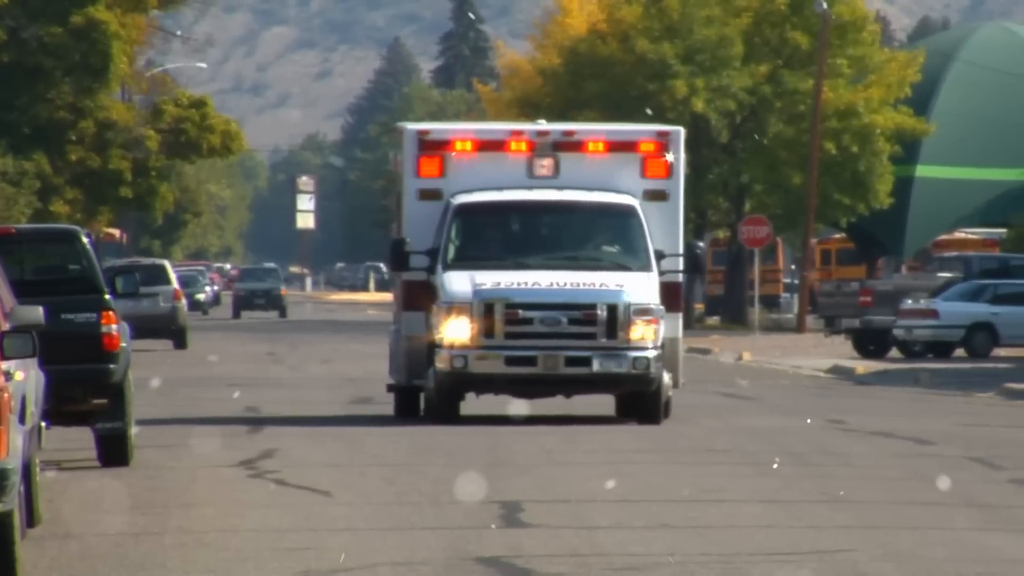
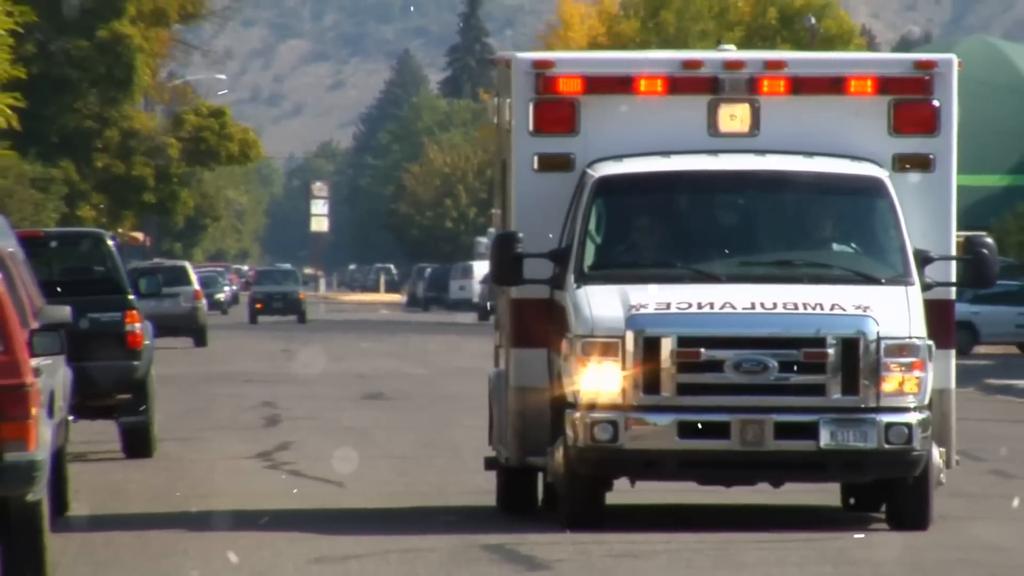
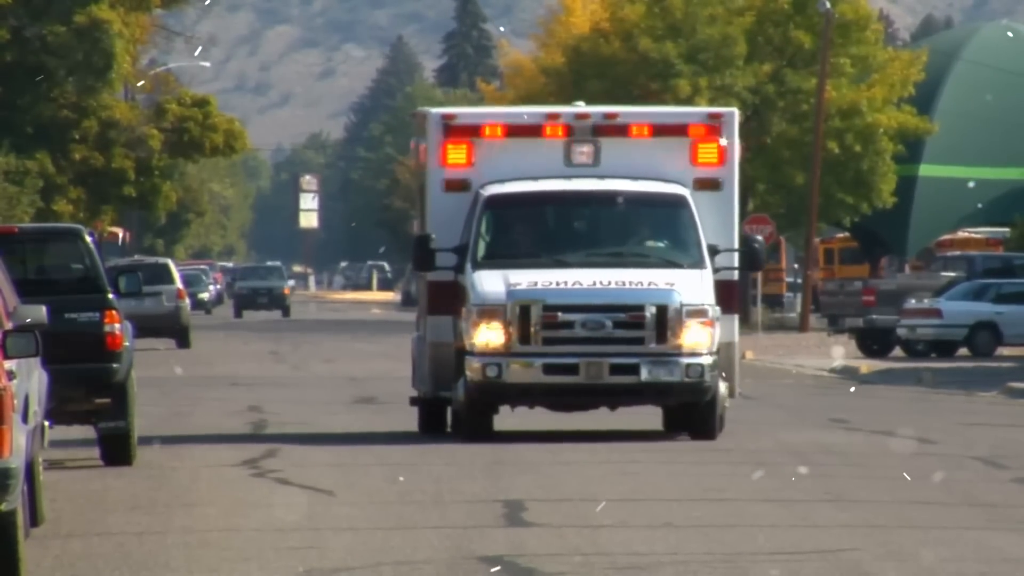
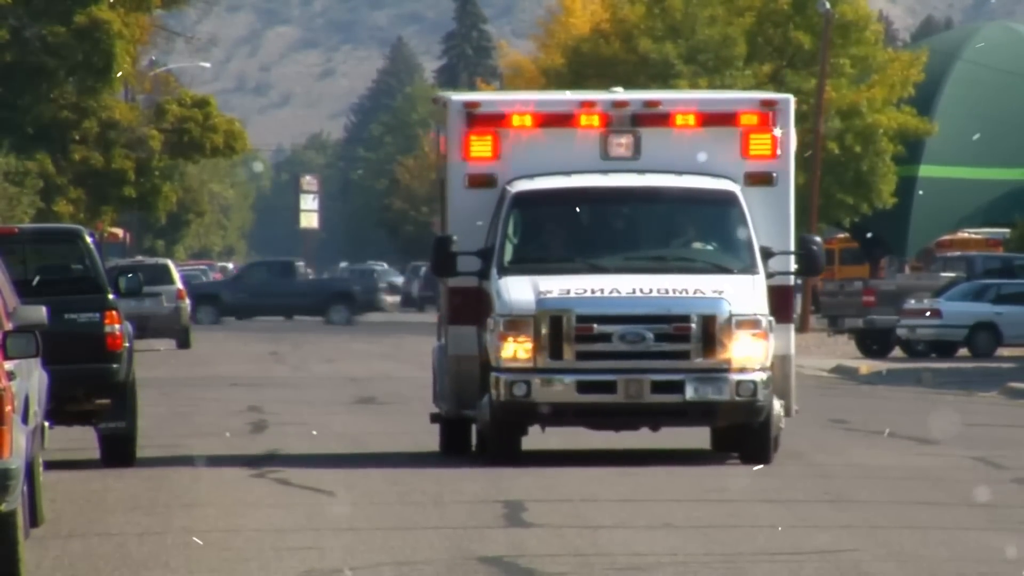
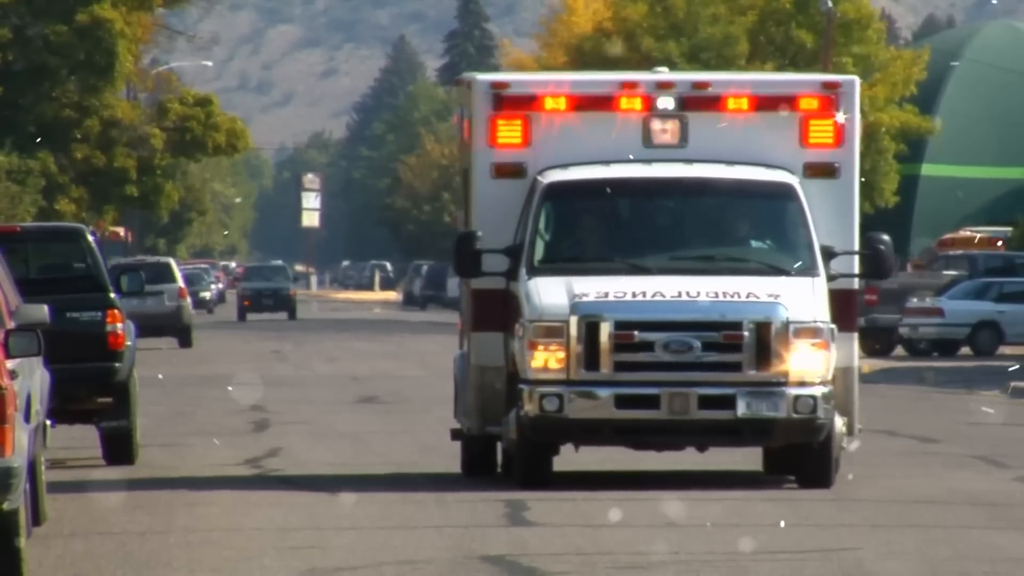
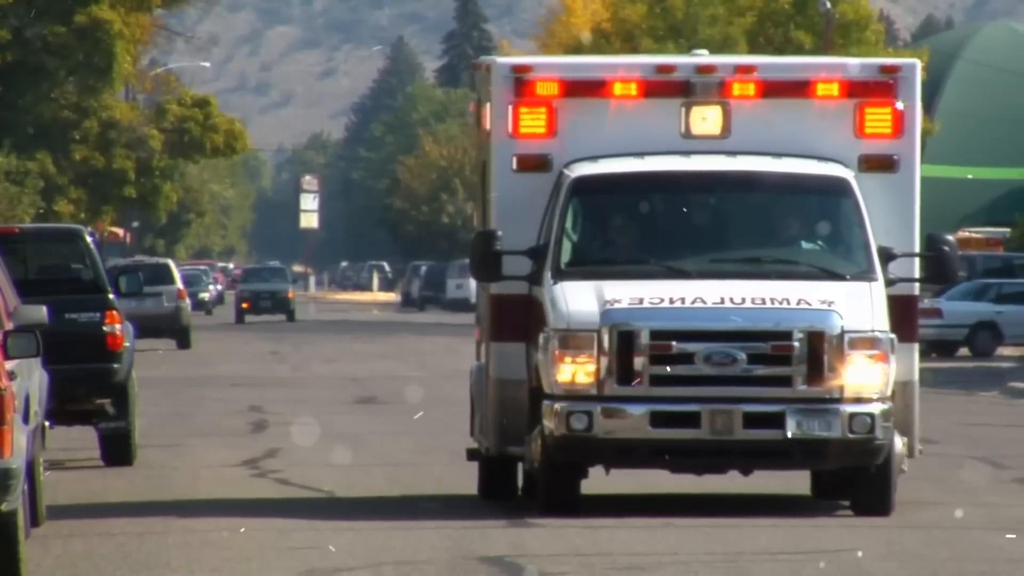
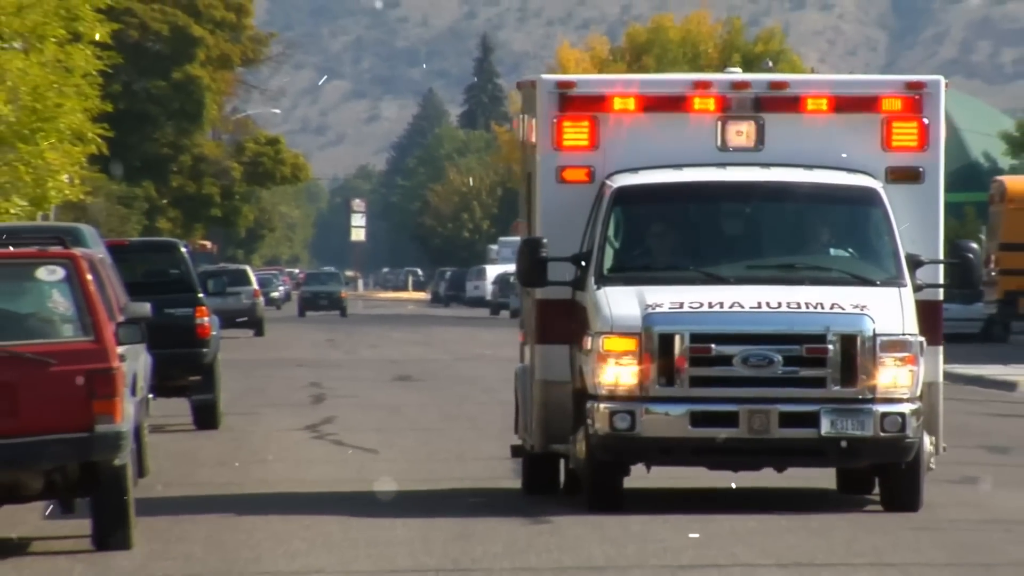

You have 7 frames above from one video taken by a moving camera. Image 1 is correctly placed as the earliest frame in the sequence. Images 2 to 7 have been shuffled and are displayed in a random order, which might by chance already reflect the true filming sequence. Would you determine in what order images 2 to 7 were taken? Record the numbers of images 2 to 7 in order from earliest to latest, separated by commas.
3, 4, 5, 6, 2, 7
